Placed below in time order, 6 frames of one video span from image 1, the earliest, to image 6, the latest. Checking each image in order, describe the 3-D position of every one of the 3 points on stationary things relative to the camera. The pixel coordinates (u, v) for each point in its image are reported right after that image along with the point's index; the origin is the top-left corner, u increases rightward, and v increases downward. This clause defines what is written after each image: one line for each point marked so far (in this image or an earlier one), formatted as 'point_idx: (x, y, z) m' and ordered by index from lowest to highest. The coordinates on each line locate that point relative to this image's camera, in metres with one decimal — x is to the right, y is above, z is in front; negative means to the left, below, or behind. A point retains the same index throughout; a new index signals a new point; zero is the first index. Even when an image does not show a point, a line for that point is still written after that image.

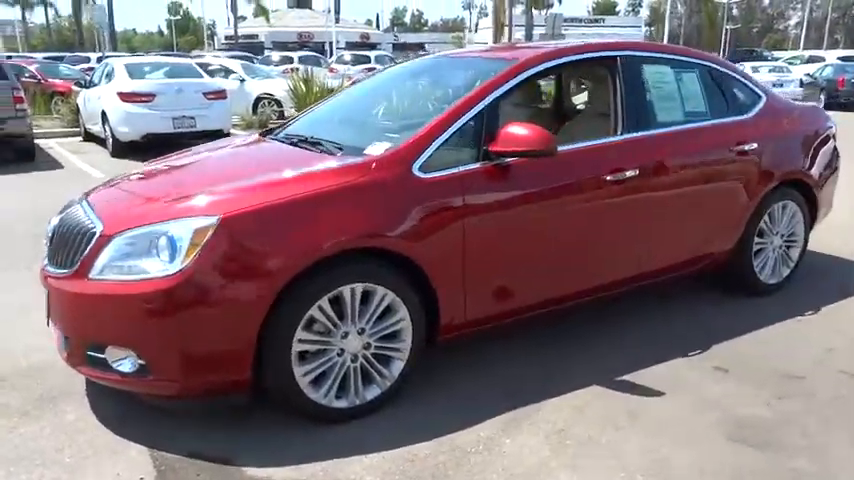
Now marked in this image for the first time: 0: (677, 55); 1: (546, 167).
0: (+1.9, +1.4, +4.8) m
1: (+0.7, +0.5, +4.0) m
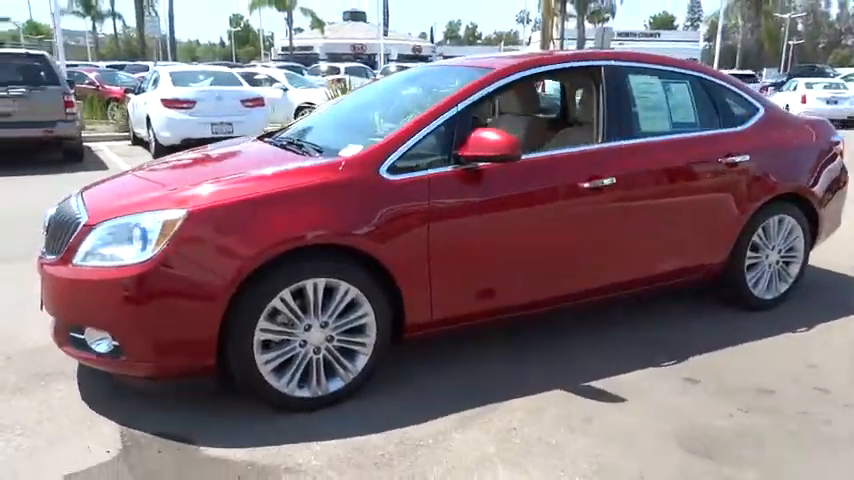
0: (+1.8, +1.3, +4.8) m
1: (+0.6, +0.4, +4.1) m
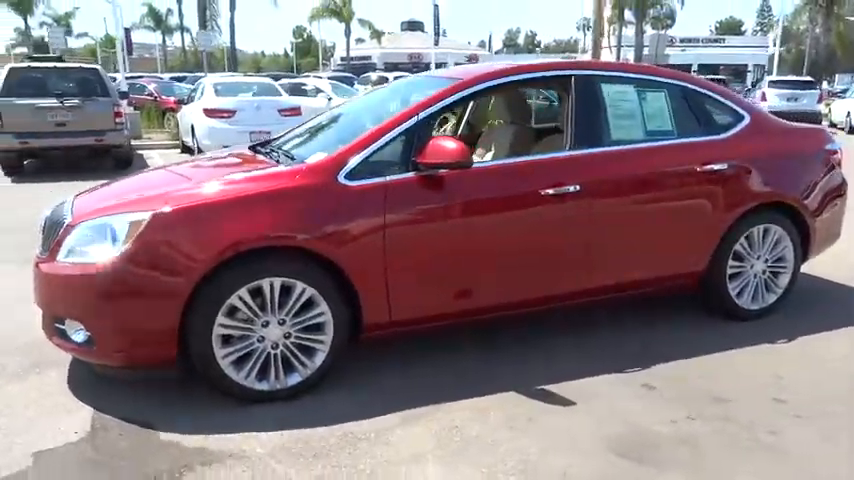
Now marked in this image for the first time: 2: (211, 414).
0: (+1.6, +1.3, +4.8) m
1: (+0.3, +0.4, +4.2) m
2: (-1.3, -1.0, +3.7) m
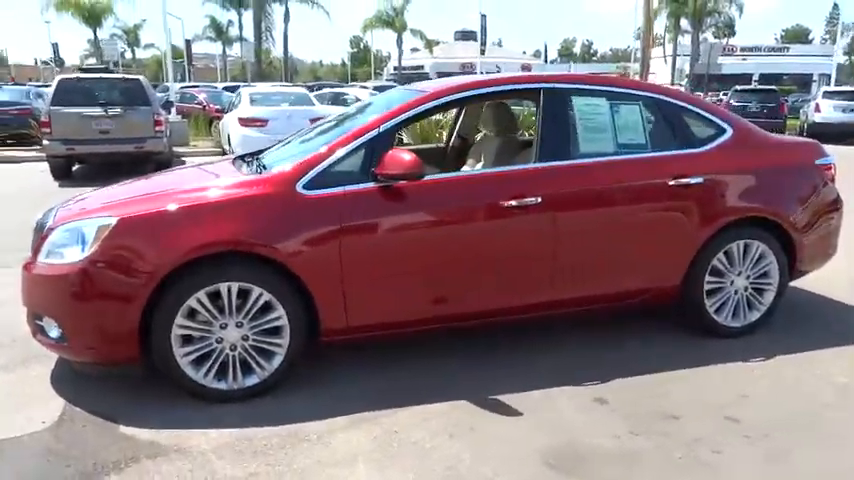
0: (+1.4, +1.2, +4.8) m
1: (+0.1, +0.3, +4.3) m
2: (-1.6, -1.1, +3.9) m
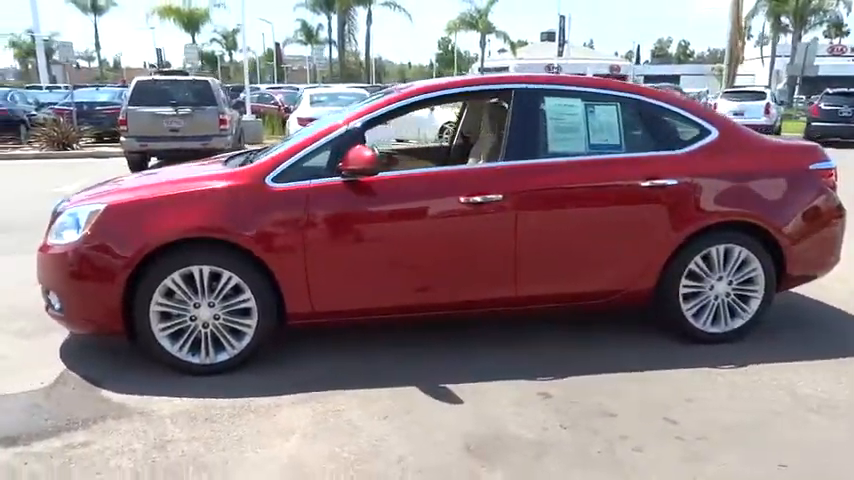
0: (+1.3, +1.2, +4.8) m
1: (-0.2, +0.4, +4.5) m
2: (-1.9, -1.0, +4.4) m
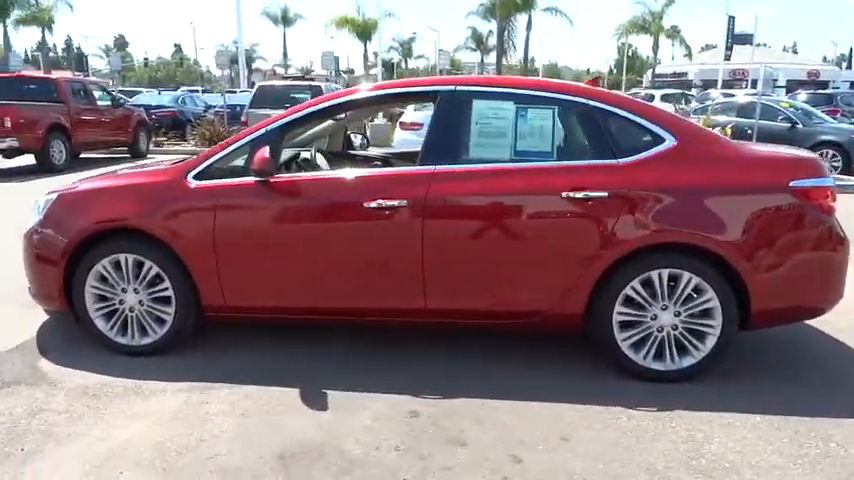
0: (+0.7, +1.1, +4.5) m
1: (-0.8, +0.4, +4.5) m
2: (-2.6, -0.9, +4.8) m
